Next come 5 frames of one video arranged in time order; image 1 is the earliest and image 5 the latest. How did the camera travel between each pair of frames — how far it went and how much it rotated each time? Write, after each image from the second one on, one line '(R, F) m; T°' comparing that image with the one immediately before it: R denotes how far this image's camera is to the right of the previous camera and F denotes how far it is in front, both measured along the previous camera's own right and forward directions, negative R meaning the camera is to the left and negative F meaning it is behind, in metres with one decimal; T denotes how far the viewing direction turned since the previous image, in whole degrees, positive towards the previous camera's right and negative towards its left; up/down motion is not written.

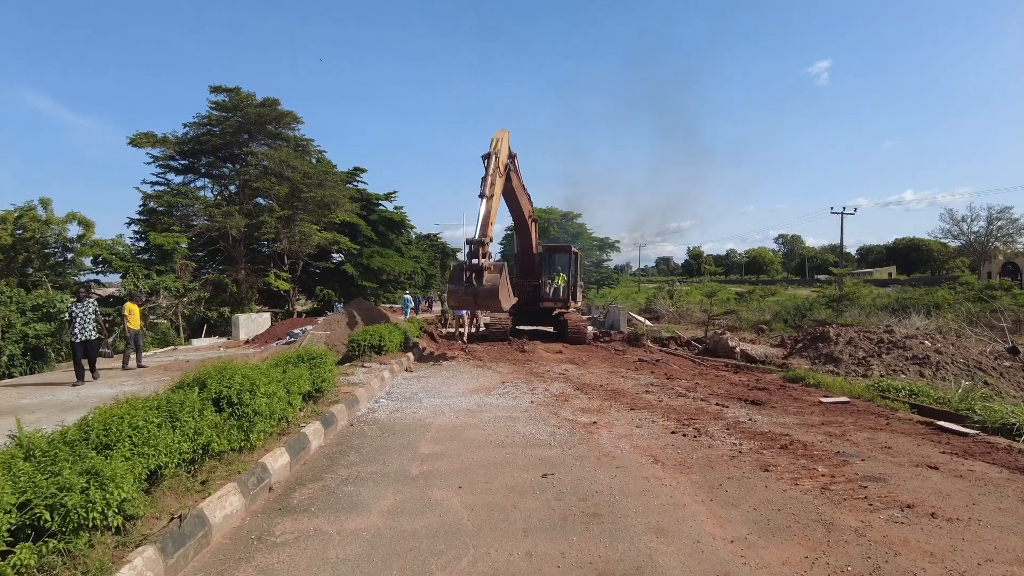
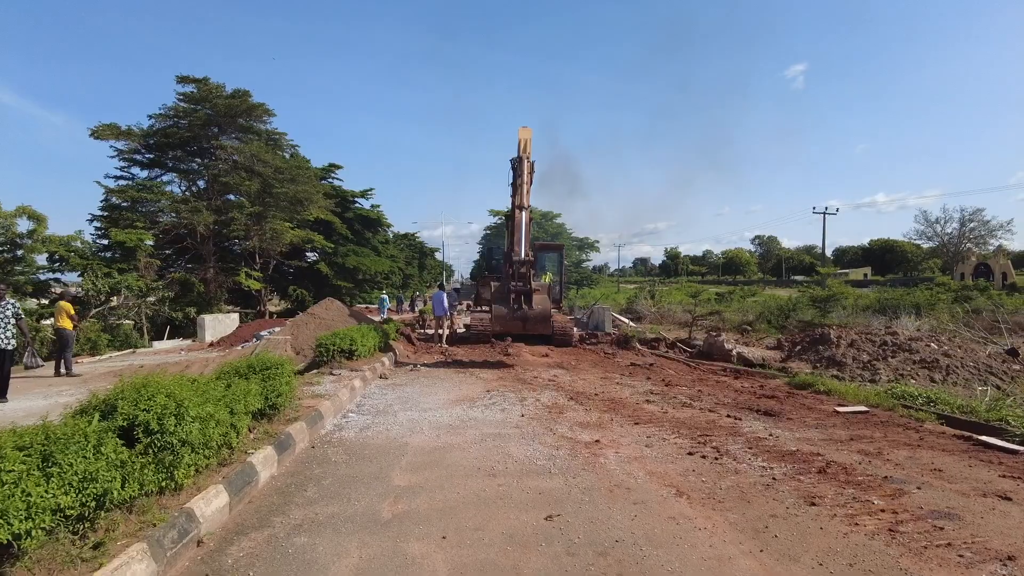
(-0.1, +1.0) m; +2°
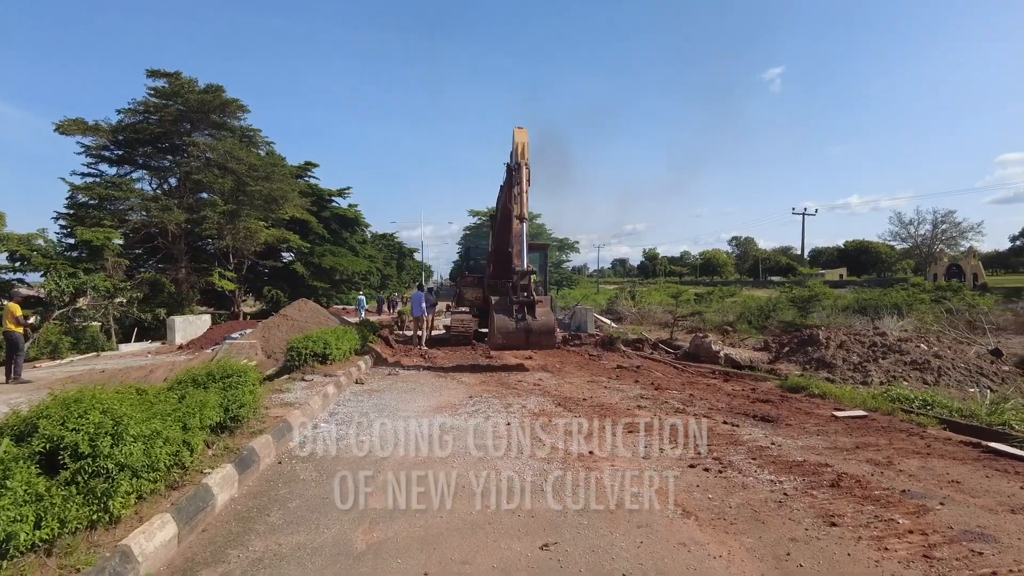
(-0.1, +0.5) m; +2°
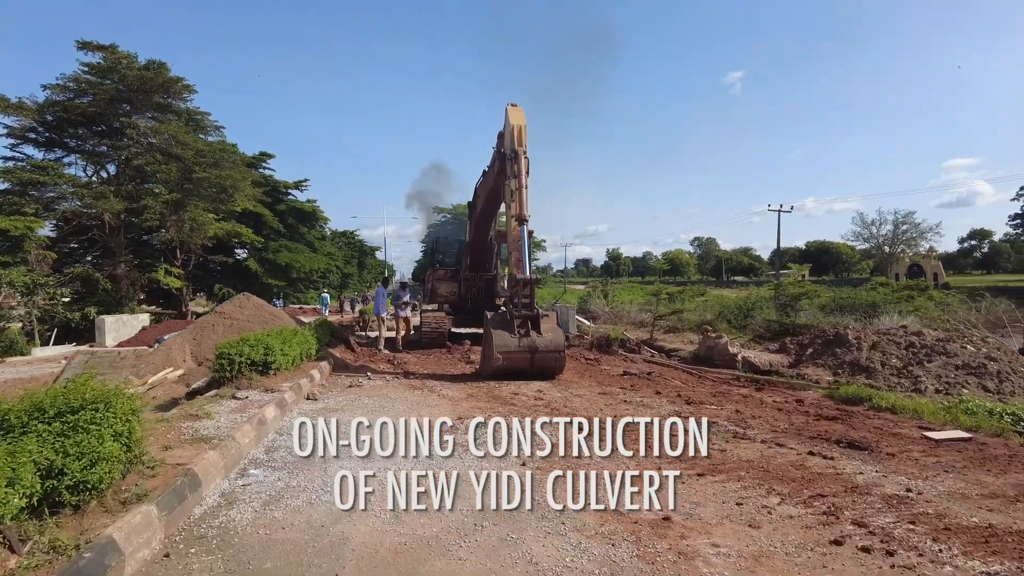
(-0.5, +2.0) m; +4°
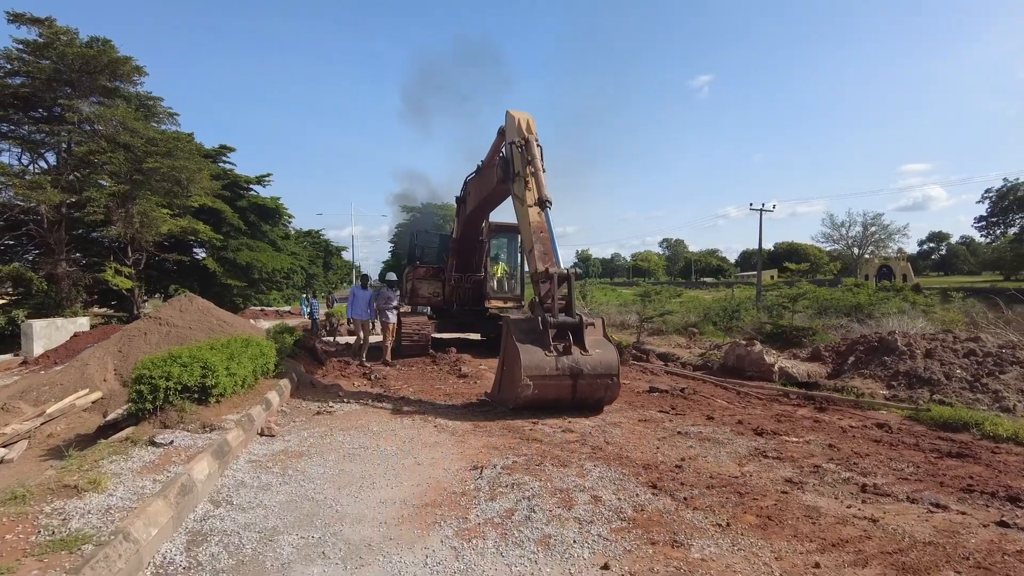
(-0.6, +1.8) m; +3°
